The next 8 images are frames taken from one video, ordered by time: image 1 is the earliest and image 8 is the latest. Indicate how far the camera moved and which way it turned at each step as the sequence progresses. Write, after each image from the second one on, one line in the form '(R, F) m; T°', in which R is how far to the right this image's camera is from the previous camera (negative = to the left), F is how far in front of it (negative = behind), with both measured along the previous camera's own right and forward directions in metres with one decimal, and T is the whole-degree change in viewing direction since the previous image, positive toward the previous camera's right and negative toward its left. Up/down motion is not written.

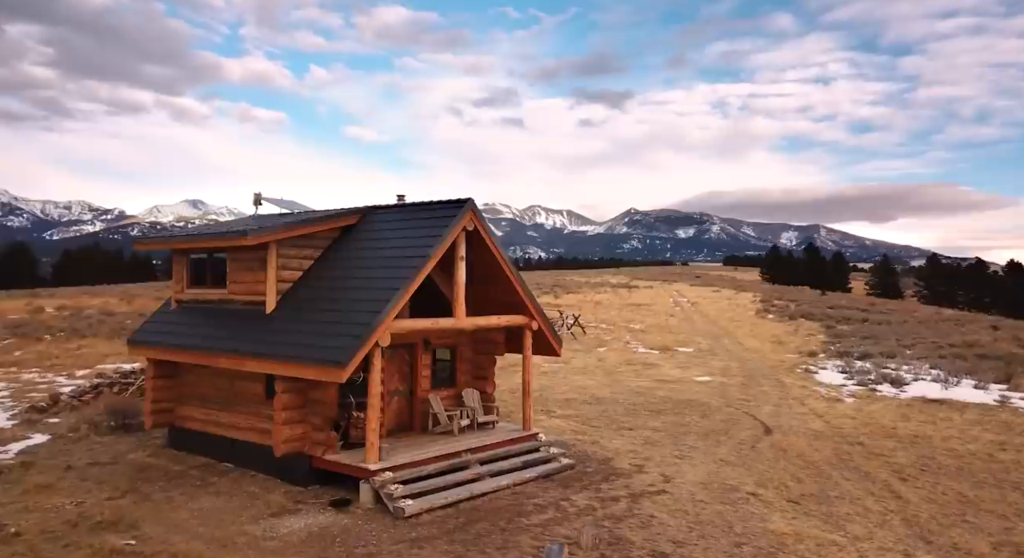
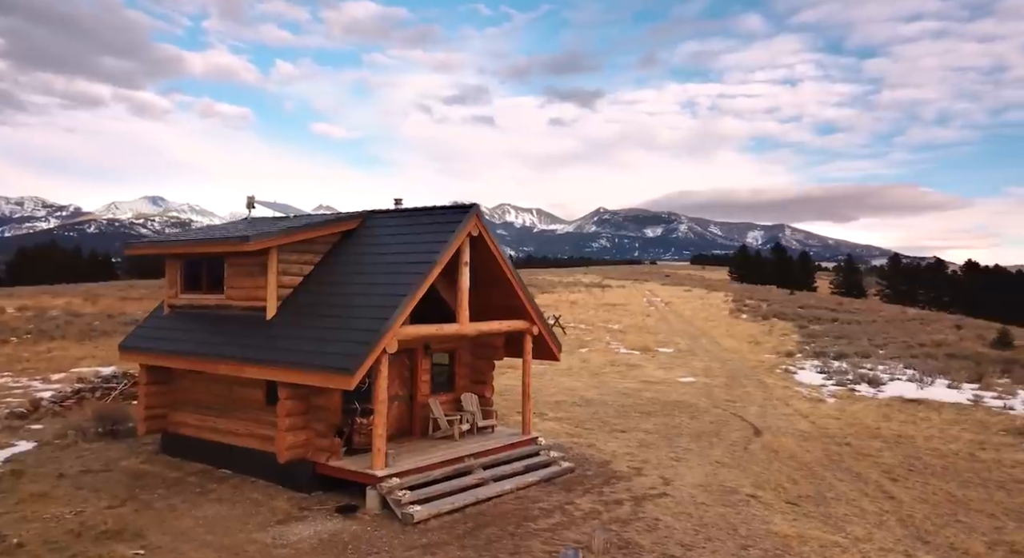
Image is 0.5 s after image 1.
(-0.5, 0.0) m; +2°
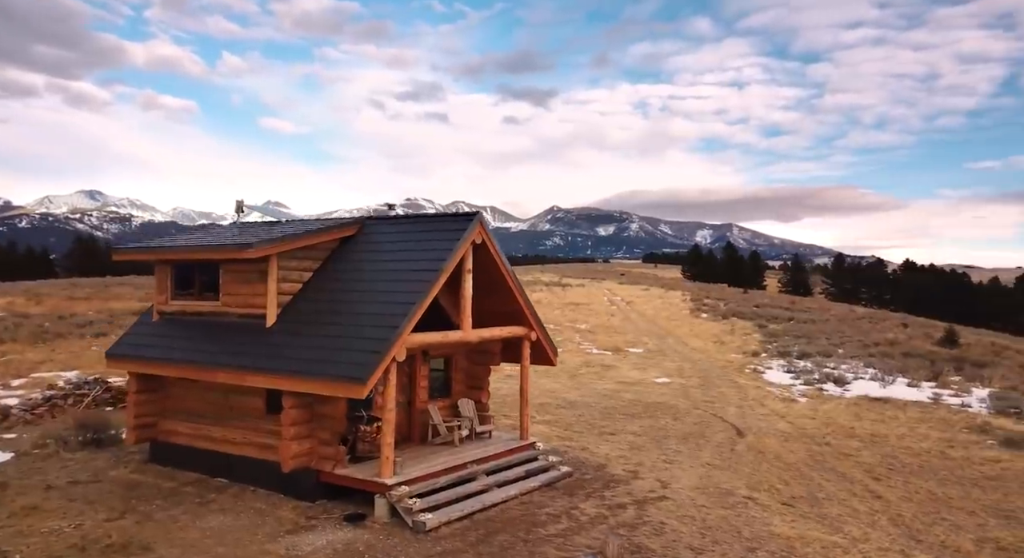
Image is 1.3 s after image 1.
(-0.7, 0.0) m; +3°
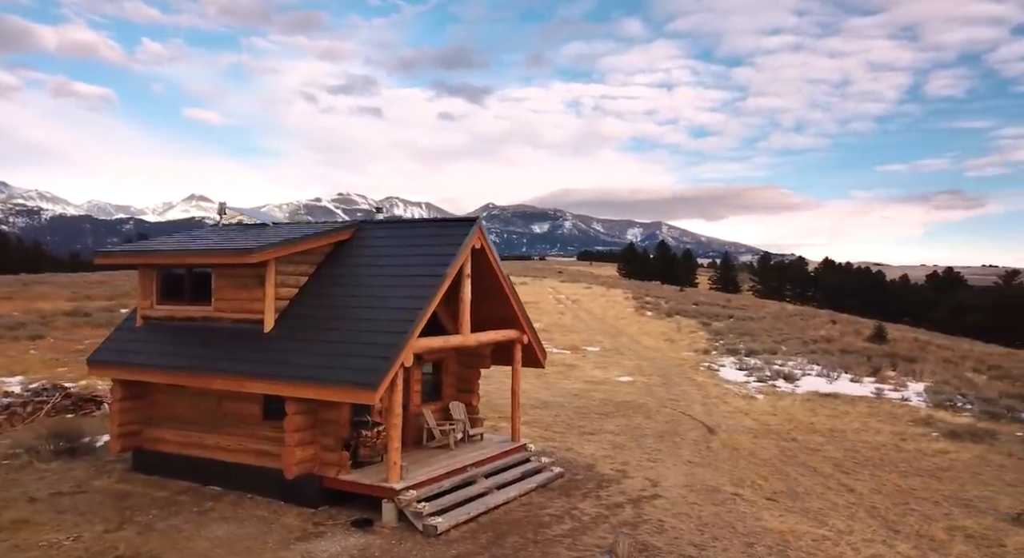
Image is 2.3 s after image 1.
(-1.0, -0.1) m; +5°
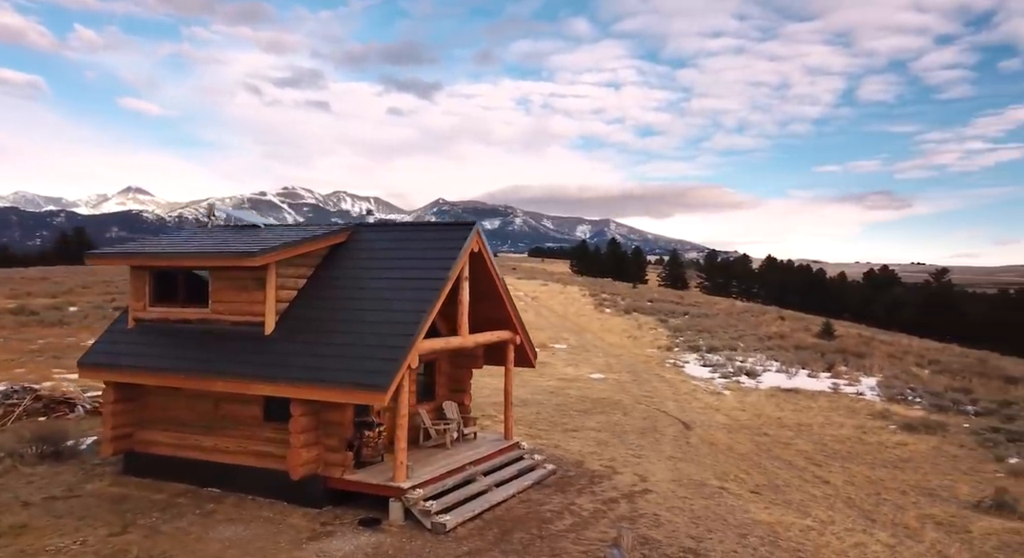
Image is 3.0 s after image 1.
(-0.7, -0.2) m; +4°
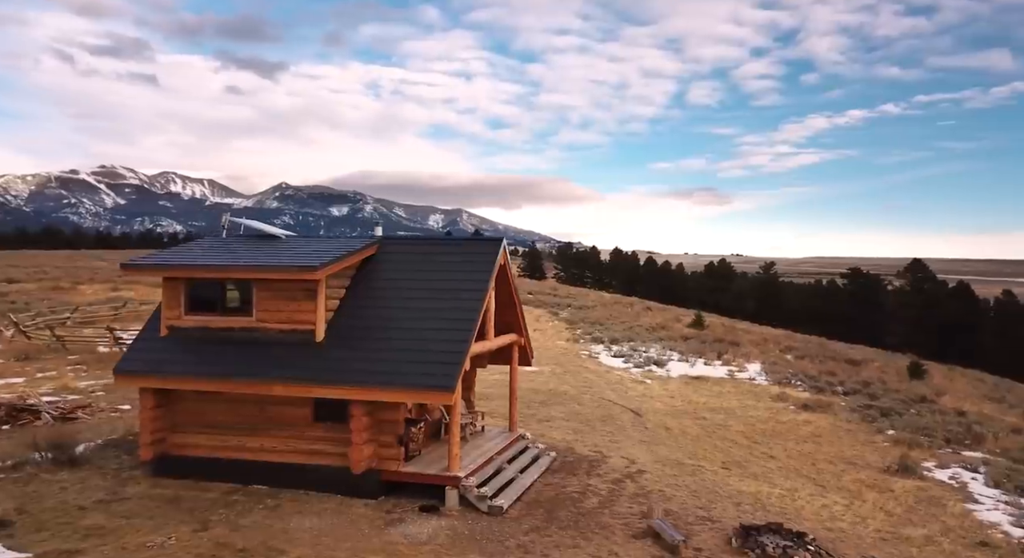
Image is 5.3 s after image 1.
(-2.8, -1.1) m; +11°
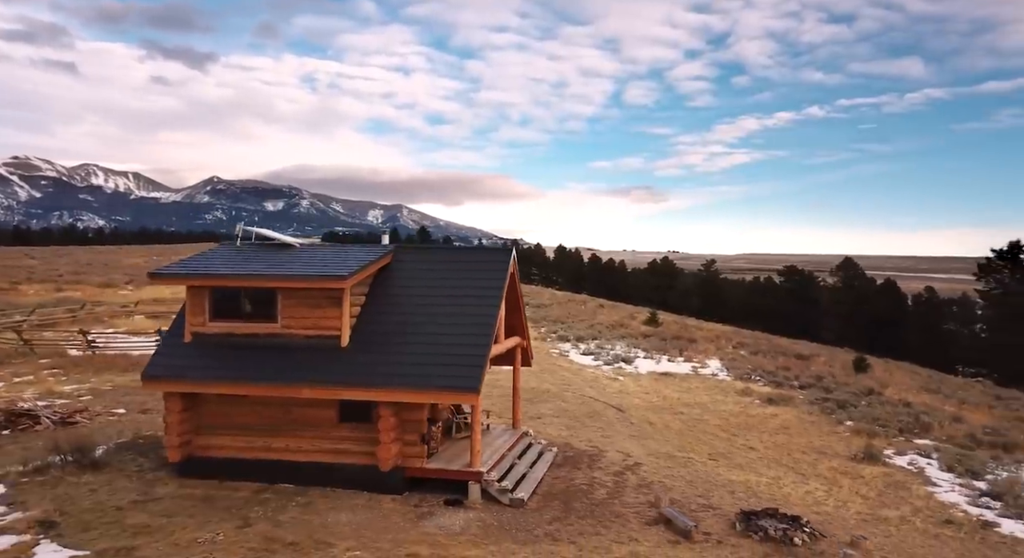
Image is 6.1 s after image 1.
(-1.2, -0.8) m; +4°
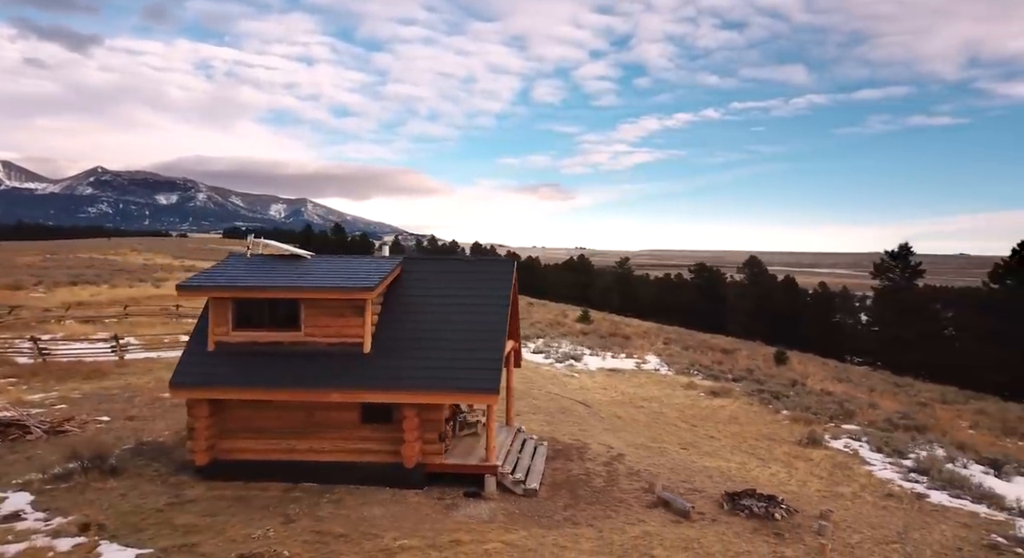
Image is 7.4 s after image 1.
(-1.7, -1.1) m; +6°
